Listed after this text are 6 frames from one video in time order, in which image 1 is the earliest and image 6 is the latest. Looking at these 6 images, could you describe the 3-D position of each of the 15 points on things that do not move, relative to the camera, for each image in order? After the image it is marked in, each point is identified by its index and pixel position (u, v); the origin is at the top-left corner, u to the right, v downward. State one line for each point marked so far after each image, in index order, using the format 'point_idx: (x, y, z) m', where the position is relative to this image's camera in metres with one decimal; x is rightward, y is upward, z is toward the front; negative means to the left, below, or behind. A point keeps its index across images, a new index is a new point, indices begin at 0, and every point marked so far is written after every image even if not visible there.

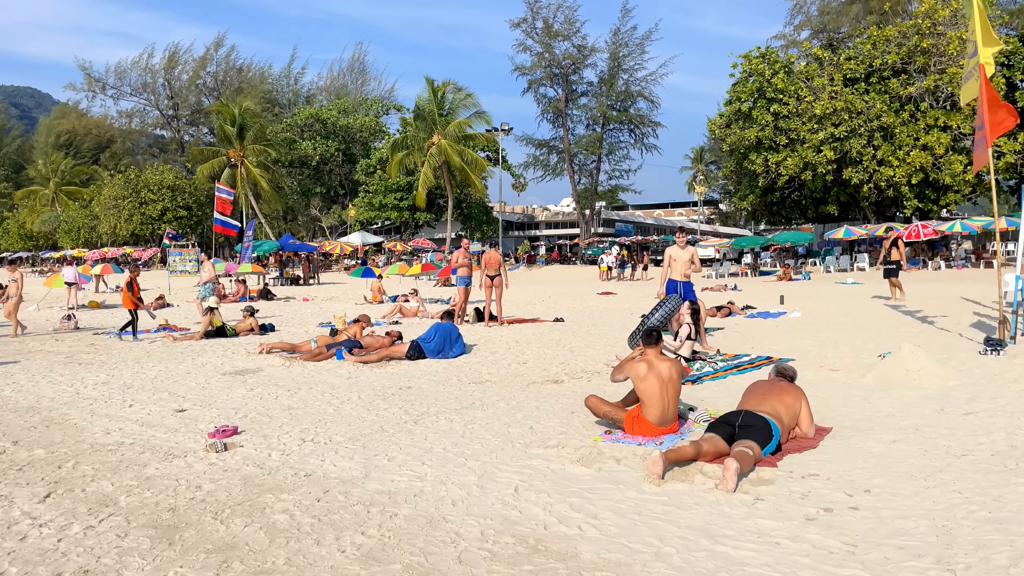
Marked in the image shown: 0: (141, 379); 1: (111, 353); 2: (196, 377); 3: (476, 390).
0: (-3.9, -1.0, +8.3) m
1: (-5.7, -0.9, +10.9) m
2: (-3.4, -1.0, +8.3) m
3: (-0.3, -0.9, +7.0) m
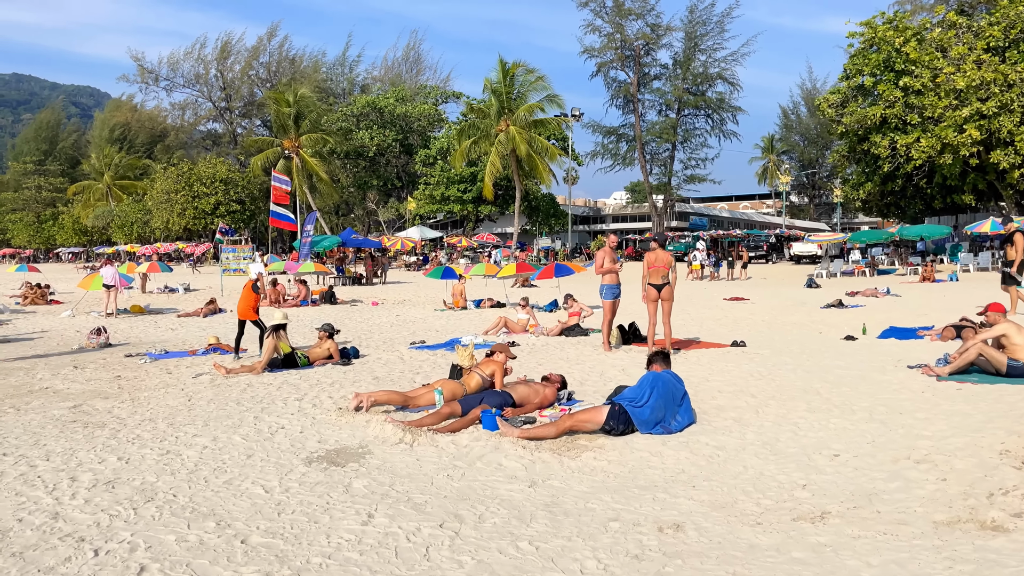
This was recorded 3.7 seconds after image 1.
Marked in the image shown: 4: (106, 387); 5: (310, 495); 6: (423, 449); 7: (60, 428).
0: (-2.1, -1.2, +4.9) m
1: (-3.7, -1.1, +7.6) m
2: (-1.6, -1.2, +4.9) m
3: (+1.4, -1.1, +3.4) m
4: (-4.4, -1.1, +8.5) m
5: (-1.1, -1.2, +4.4) m
6: (-0.6, -1.1, +5.3) m
7: (-3.7, -1.1, +6.4) m
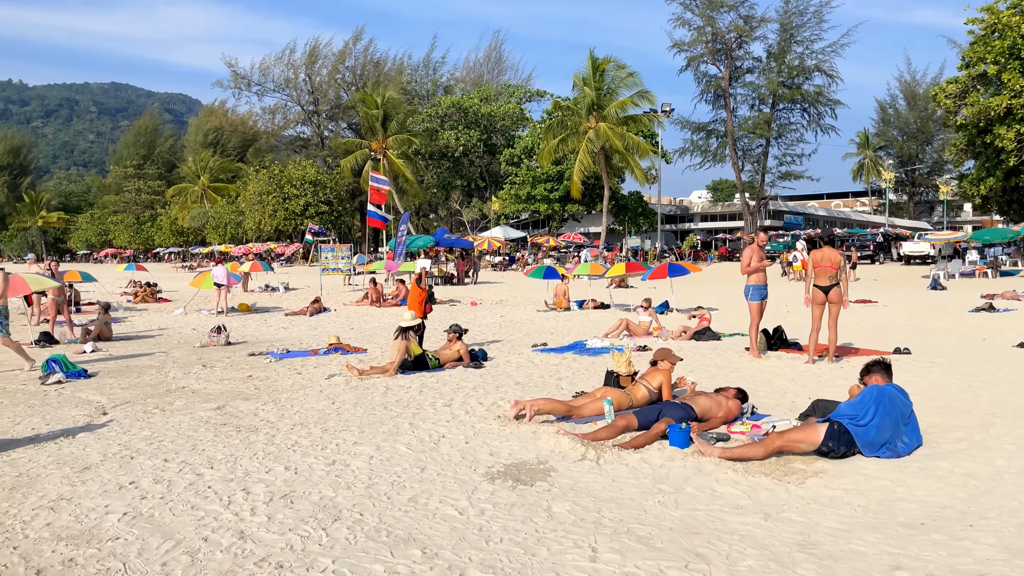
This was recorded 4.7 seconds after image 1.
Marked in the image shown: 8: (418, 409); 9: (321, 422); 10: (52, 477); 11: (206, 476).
0: (-0.9, -1.2, +4.5) m
1: (-2.2, -1.1, +7.4) m
2: (-0.4, -1.2, +4.4) m
3: (+2.5, -1.1, +2.7) m
4: (-2.9, -1.1, +8.3) m
5: (0.0, -1.2, +4.0) m
6: (+0.6, -1.1, +4.8) m
7: (-2.4, -1.1, +6.1) m
8: (-0.8, -1.0, +6.7) m
9: (-1.6, -1.1, +6.4) m
10: (-2.9, -1.2, +4.9) m
11: (-1.9, -1.2, +4.9) m
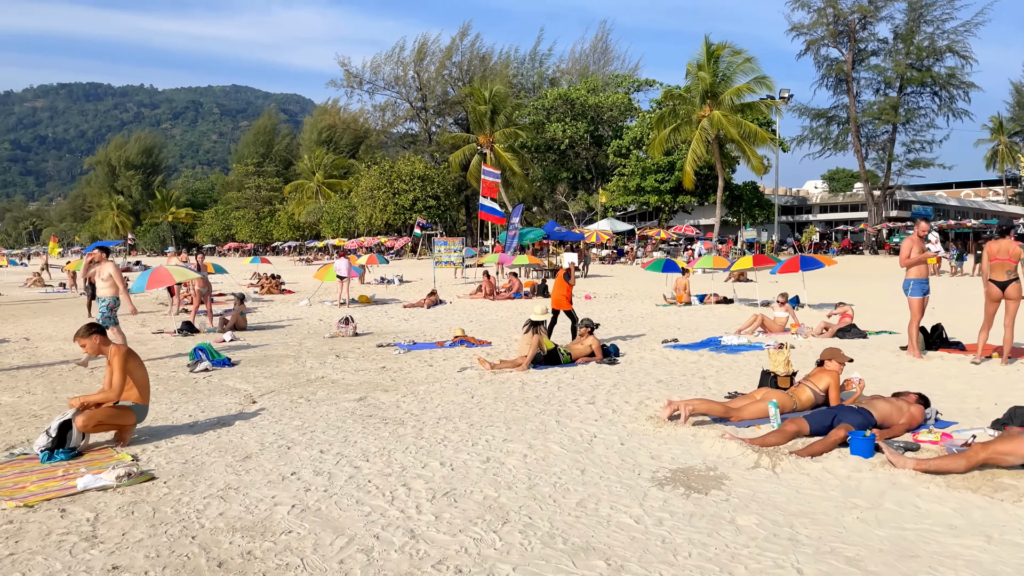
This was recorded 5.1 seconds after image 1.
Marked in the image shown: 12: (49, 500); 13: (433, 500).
0: (0.0, -1.1, +4.3) m
1: (-0.9, -1.0, +7.3) m
2: (+0.6, -1.1, +4.2) m
3: (+3.1, -1.1, +2.1) m
4: (-1.4, -1.0, +8.3) m
5: (+0.9, -1.1, +3.7) m
6: (+1.6, -1.1, +4.4) m
7: (-1.2, -1.1, +6.1) m
8: (+0.4, -1.0, +6.5) m
9: (-0.4, -1.0, +6.2) m
10: (-1.9, -1.1, +5.0) m
11: (-0.9, -1.1, +4.8) m
12: (-2.6, -1.2, +4.4) m
13: (-0.4, -1.2, +4.2) m
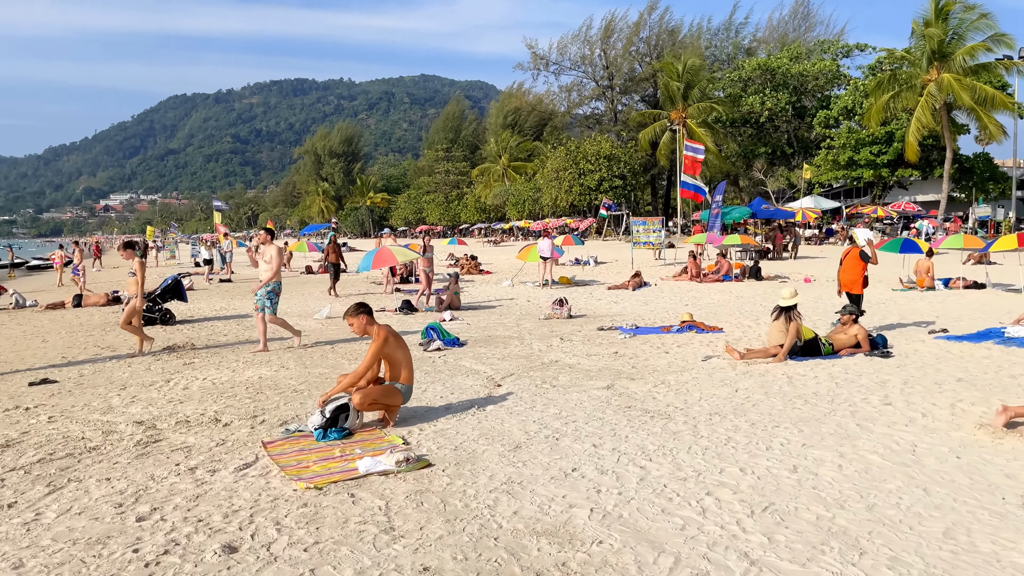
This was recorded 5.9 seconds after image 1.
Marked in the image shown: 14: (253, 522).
0: (+1.6, -1.1, +3.6) m
1: (+1.4, -0.8, +6.8) m
2: (+2.1, -1.0, +3.4) m
3: (+4.1, -1.1, +0.7) m
4: (+1.1, -0.8, +7.8) m
5: (+2.3, -1.1, +2.8) m
6: (+3.2, -1.0, +3.3) m
7: (+0.8, -0.9, +5.6) m
8: (+2.5, -0.9, +5.6) m
9: (+1.6, -0.9, +5.6) m
10: (-0.1, -1.0, +4.7) m
11: (+0.8, -1.0, +4.3) m
12: (-1.0, -1.1, +4.3) m
13: (+1.1, -1.1, +3.6) m
14: (-1.3, -1.1, +3.8) m
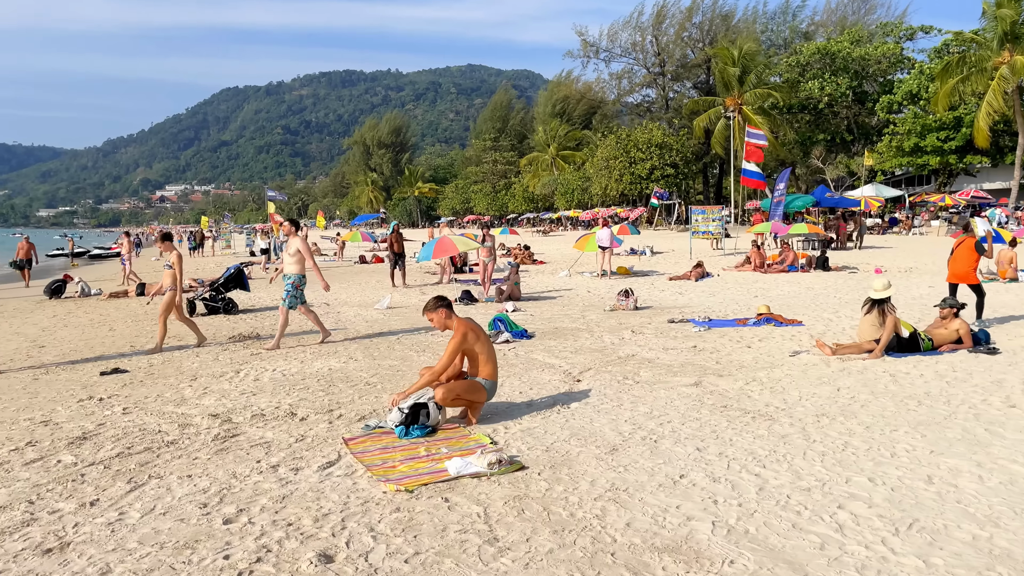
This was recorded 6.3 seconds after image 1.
0: (+2.1, -1.0, +3.2) m
1: (+2.1, -0.8, +6.4) m
2: (+2.6, -1.0, +2.9) m
3: (+4.4, -1.2, +0.2) m
4: (+1.8, -0.7, +7.4) m
5: (+2.7, -1.1, +2.3) m
6: (+3.6, -1.0, +2.8) m
7: (+1.4, -0.9, +5.3) m
8: (+3.1, -0.8, +5.2) m
9: (+2.2, -0.8, +5.2) m
10: (+0.4, -1.0, +4.4) m
11: (+1.3, -1.0, +3.9) m
12: (-0.4, -1.0, +4.0) m
13: (+1.6, -1.0, +3.2) m
14: (-0.8, -1.1, +3.5) m
